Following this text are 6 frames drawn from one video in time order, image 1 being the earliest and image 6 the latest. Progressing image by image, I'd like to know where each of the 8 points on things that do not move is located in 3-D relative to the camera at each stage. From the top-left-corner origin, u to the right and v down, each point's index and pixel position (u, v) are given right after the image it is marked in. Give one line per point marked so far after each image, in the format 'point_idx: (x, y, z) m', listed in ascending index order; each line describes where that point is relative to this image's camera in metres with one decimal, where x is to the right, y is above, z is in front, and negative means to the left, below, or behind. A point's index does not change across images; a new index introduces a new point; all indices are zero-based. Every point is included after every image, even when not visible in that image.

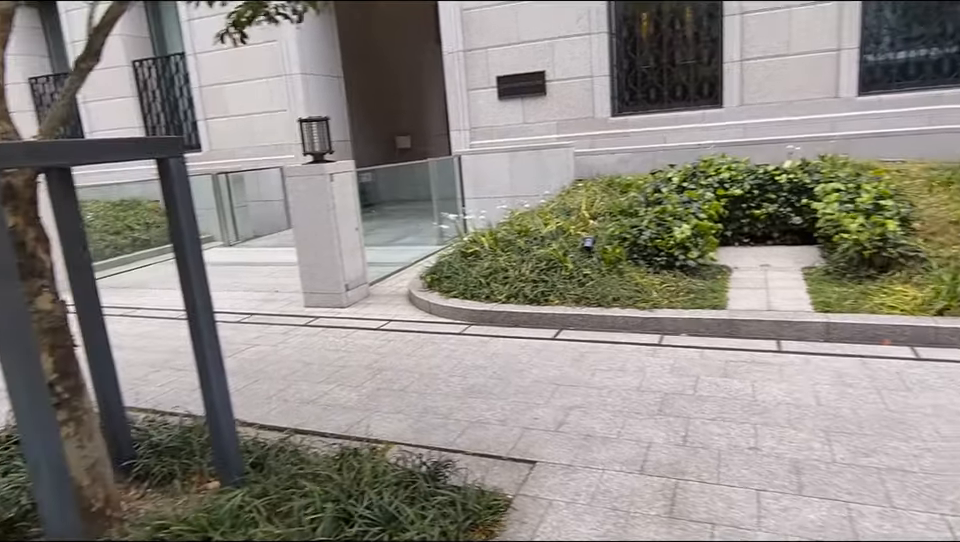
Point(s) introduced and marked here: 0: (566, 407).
0: (+0.6, -0.9, +4.1) m
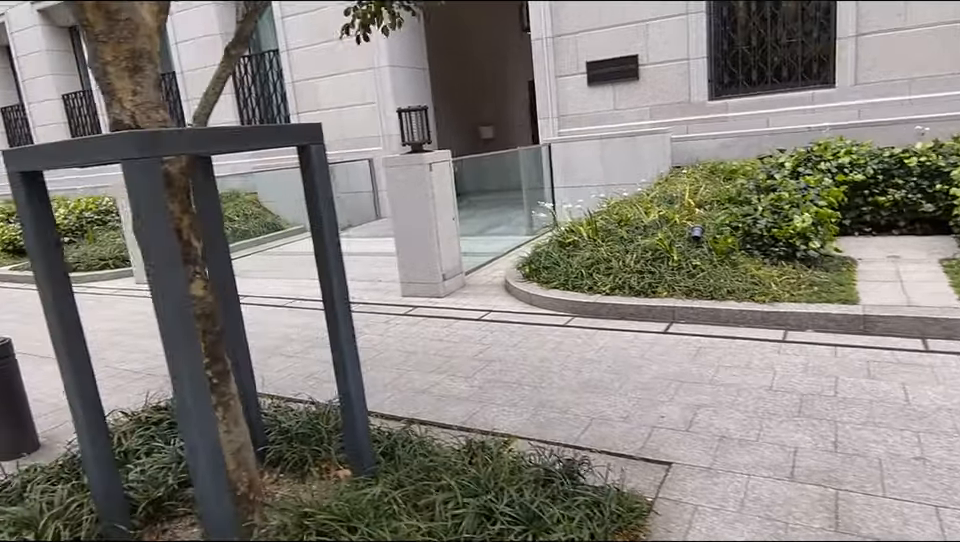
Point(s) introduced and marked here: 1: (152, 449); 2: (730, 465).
0: (+1.3, -0.8, +3.8) m
1: (-1.7, -0.9, +3.3) m
2: (+1.2, -1.0, +3.1) m
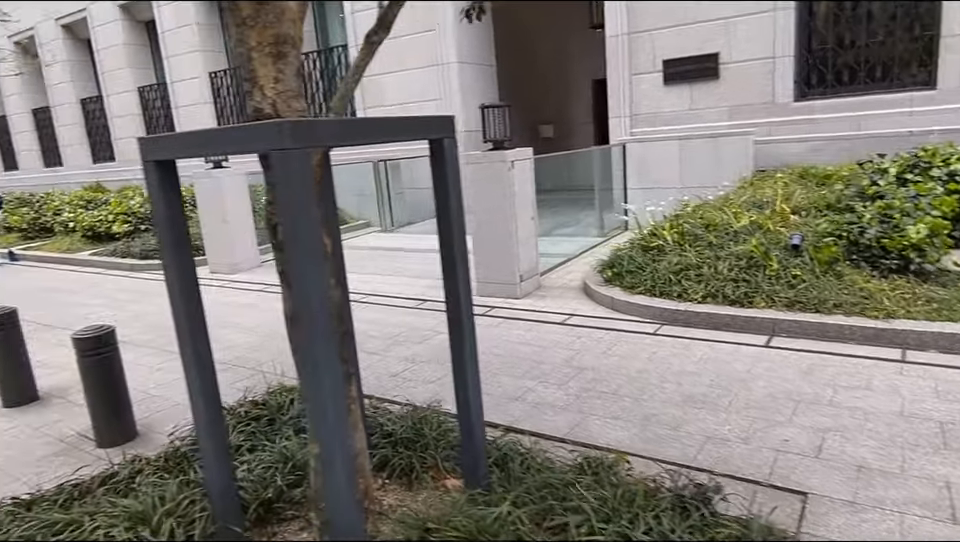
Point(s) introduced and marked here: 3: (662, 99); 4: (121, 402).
0: (+1.9, -0.9, +3.5) m
1: (-1.2, -0.9, +3.2) m
2: (+1.8, -1.0, +2.8) m
3: (+3.1, +2.9, +10.4) m
4: (-2.2, -0.8, +3.9) m
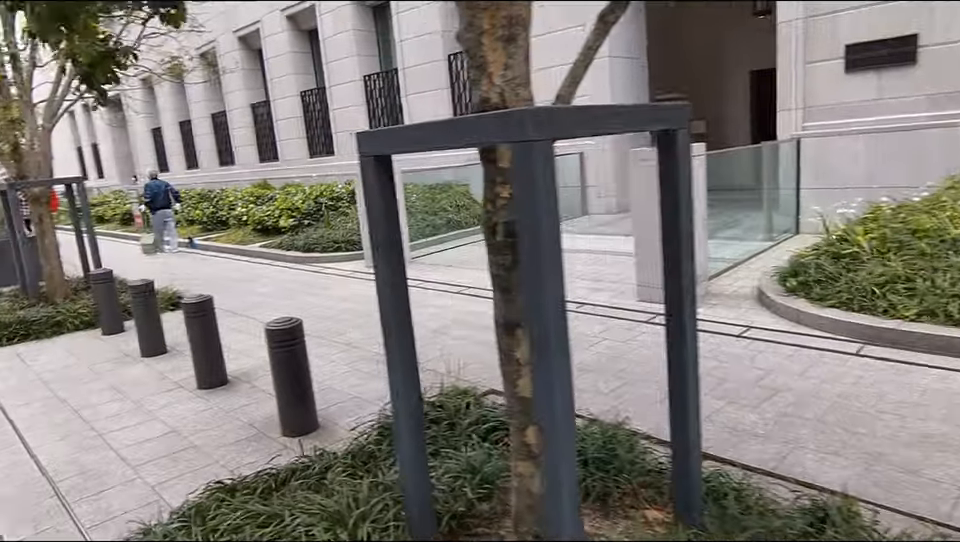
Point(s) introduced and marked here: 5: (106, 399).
0: (+2.9, -1.0, +2.8) m
1: (-0.2, -0.9, +3.1) m
2: (+2.6, -1.1, +2.1) m
3: (+5.5, +2.7, +9.3) m
4: (-1.1, -0.8, +4.0) m
5: (-3.0, -1.0, +5.0) m
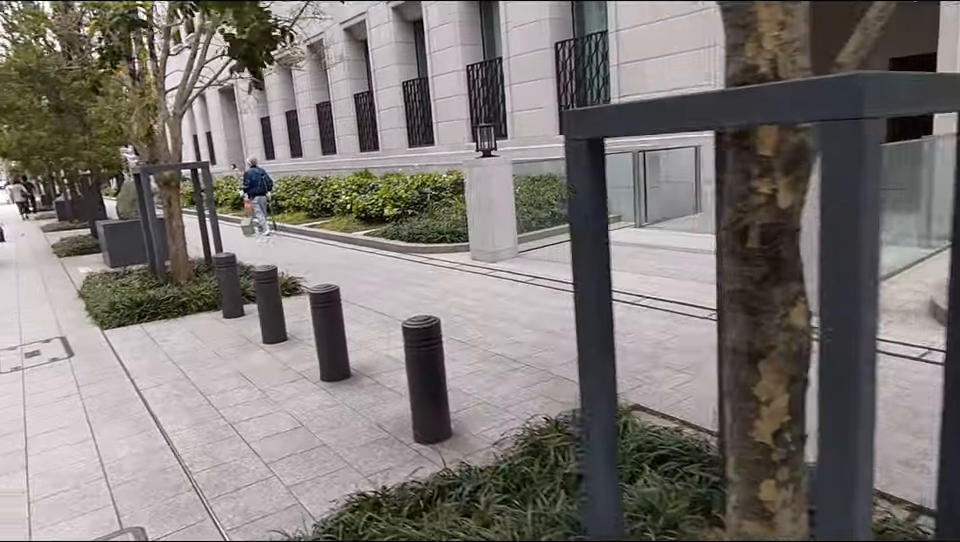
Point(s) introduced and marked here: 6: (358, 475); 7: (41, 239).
0: (+3.5, -1.1, +2.0) m
1: (+0.5, -0.9, +2.8) m
2: (+3.2, -1.3, +1.4) m
3: (+7.2, +2.5, +8.0) m
4: (-0.2, -0.7, +3.7) m
5: (-2.0, -0.9, +5.0) m
6: (-0.7, -1.1, +3.3) m
7: (-13.9, +1.0, +19.7) m
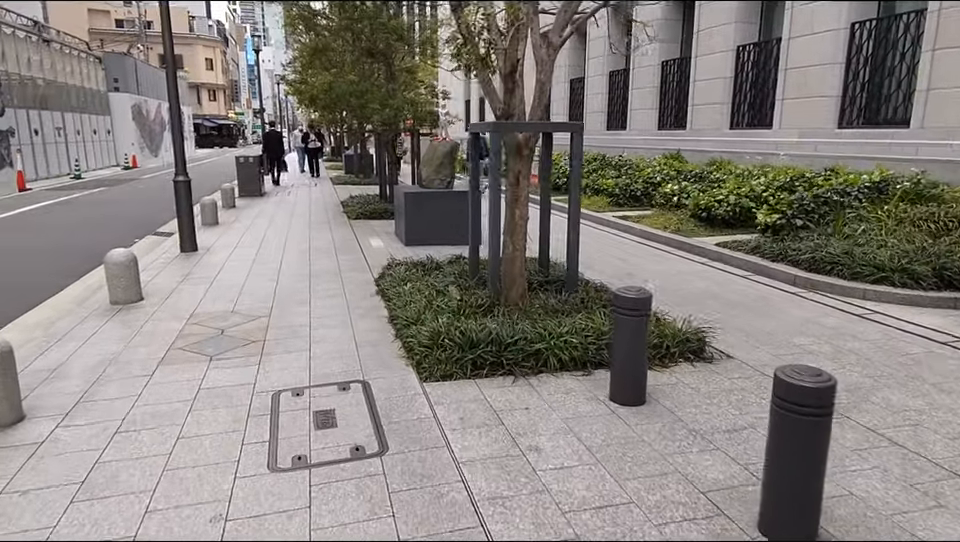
0: (+5.0, -2.5, -3.1) m
1: (+2.5, -1.8, -1.4) m
2: (+4.4, -2.6, -3.6) m
3: (+11.1, +0.6, +1.1) m
4: (+2.2, -1.5, -0.2) m
5: (+1.0, -1.4, +1.6) m
6: (+1.6, -1.8, -0.4) m
7: (-4.7, +2.5, +19.3) m
